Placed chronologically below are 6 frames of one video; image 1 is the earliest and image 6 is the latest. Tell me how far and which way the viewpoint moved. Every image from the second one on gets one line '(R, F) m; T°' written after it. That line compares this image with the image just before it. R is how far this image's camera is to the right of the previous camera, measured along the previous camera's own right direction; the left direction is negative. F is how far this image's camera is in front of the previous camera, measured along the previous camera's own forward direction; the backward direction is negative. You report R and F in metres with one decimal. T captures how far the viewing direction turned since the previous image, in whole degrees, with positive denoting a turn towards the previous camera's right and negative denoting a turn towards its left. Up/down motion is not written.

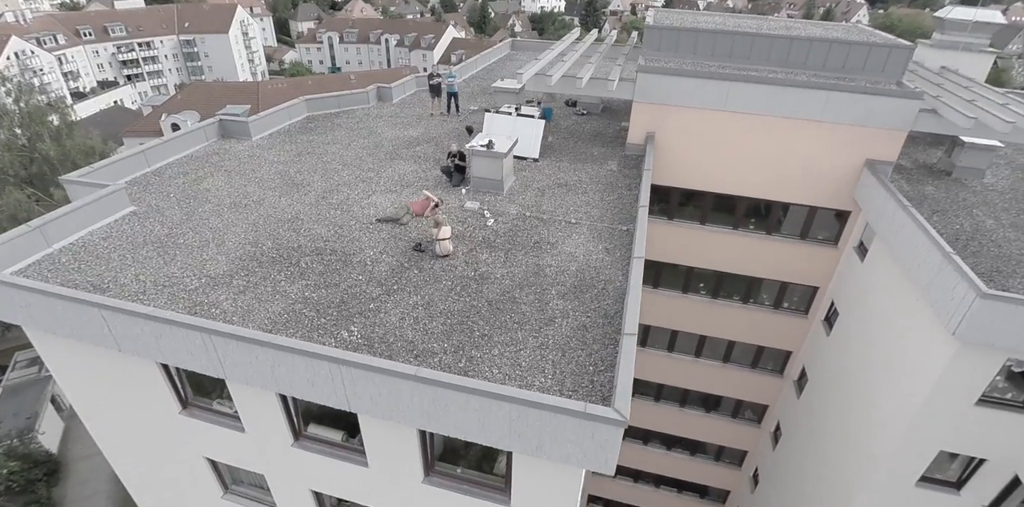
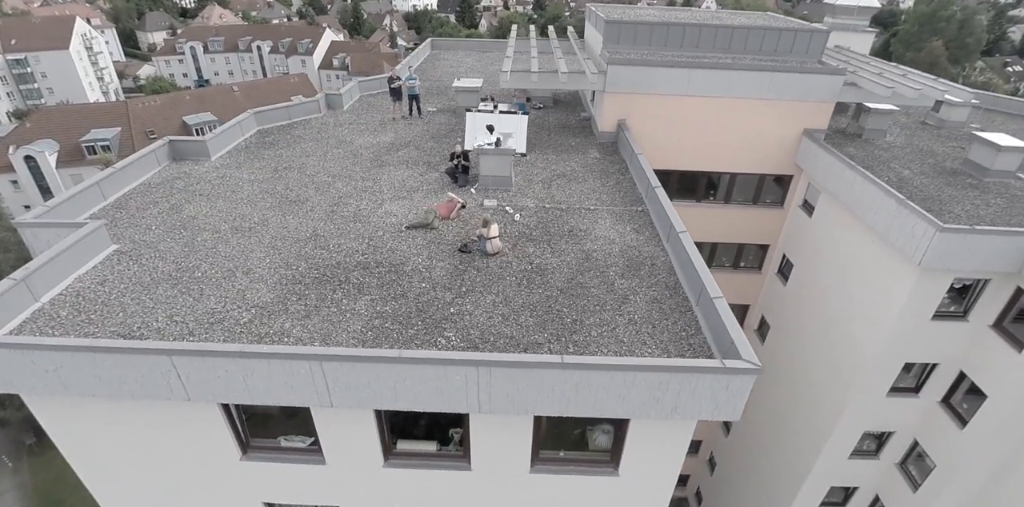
(-3.6, 0.0) m; +12°
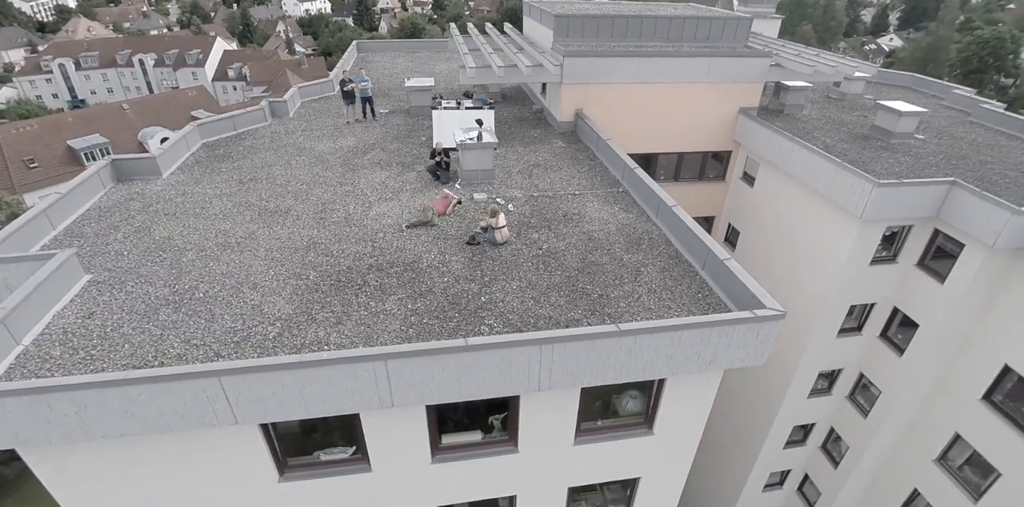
(-2.2, -0.1) m; +9°
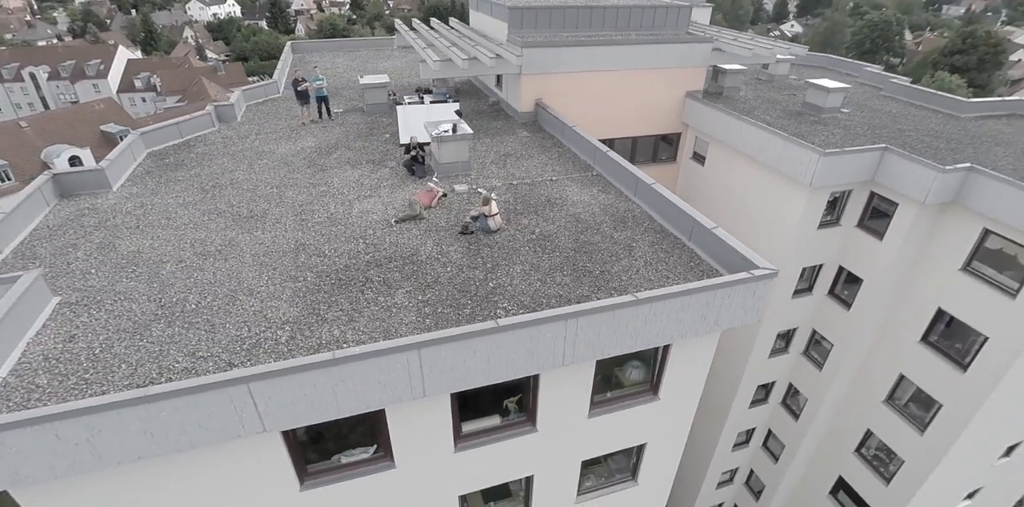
(-1.4, -0.1) m; +7°
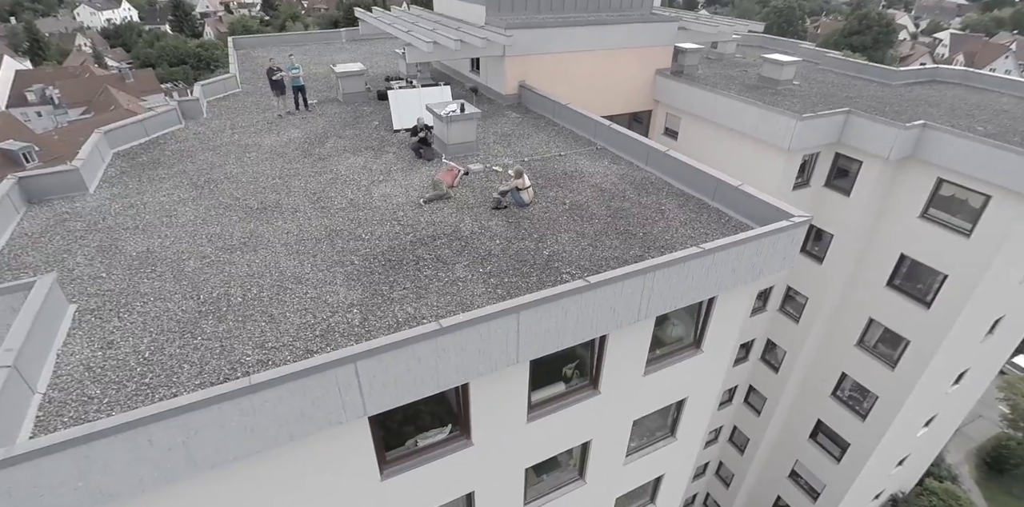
(-2.5, +0.2) m; +8°
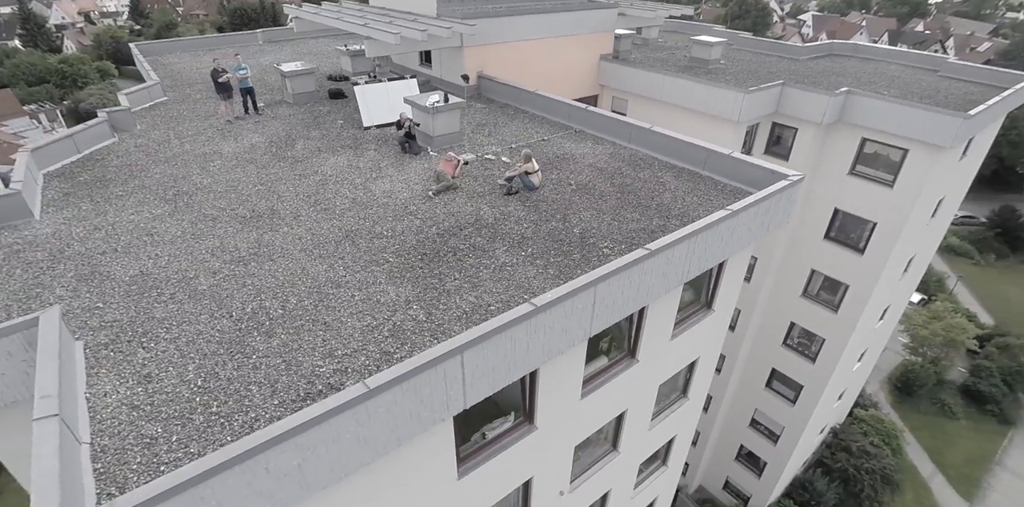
(-2.4, +0.3) m; +10°
